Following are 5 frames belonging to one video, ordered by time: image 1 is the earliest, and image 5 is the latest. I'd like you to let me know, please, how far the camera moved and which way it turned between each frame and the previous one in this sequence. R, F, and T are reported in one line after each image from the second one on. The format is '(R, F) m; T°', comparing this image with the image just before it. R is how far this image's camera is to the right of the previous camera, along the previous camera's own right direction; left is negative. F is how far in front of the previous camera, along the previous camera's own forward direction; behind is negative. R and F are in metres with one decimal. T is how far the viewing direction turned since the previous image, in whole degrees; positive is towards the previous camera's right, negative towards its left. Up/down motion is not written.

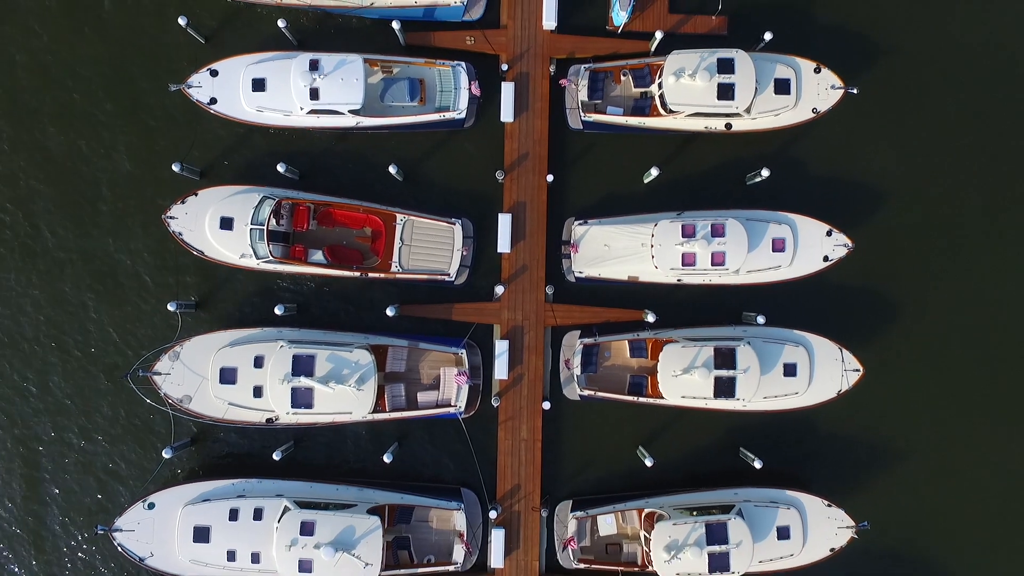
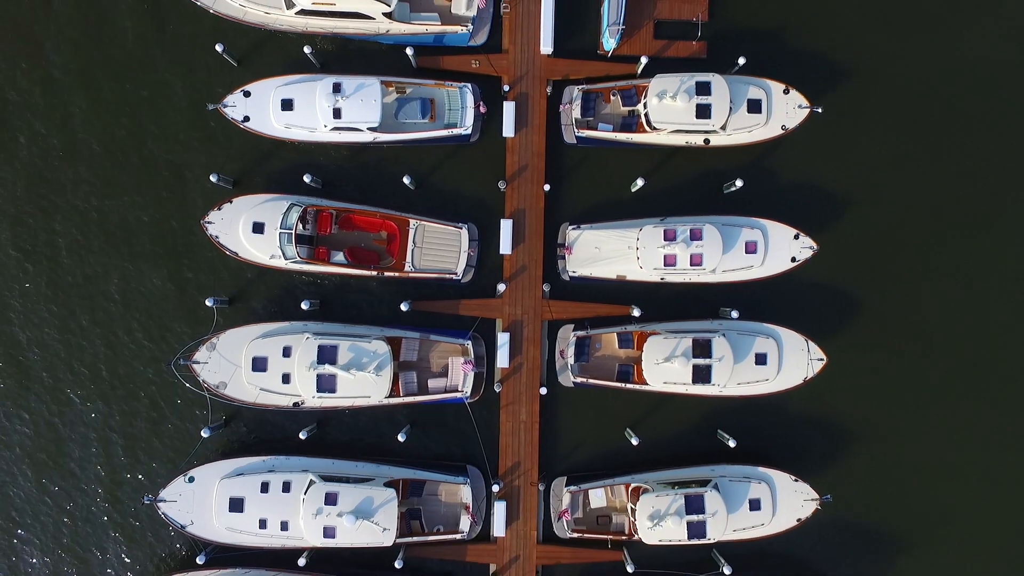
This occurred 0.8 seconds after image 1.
(0.0, -1.6) m; 0°
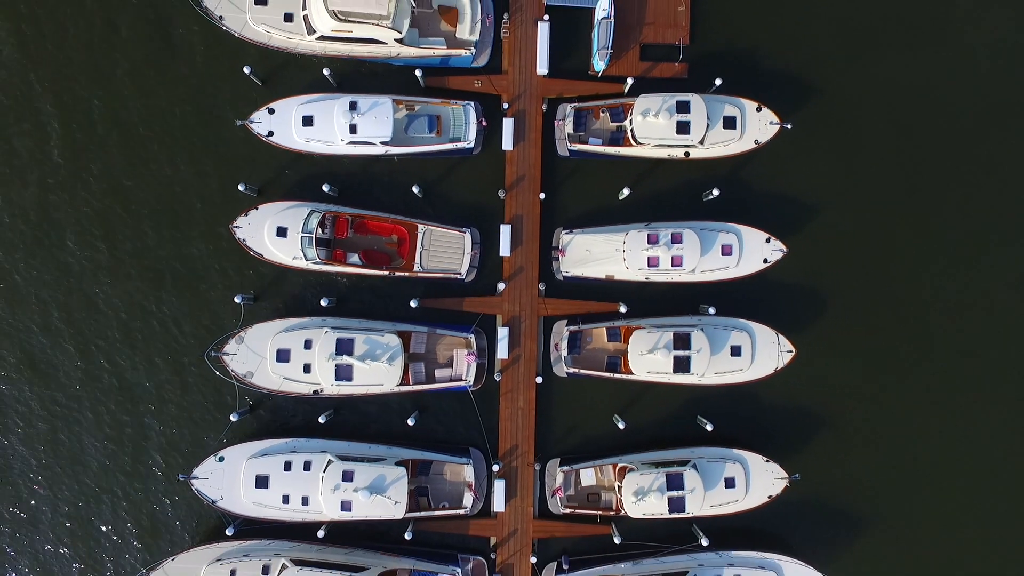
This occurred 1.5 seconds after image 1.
(0.0, -1.6) m; 0°
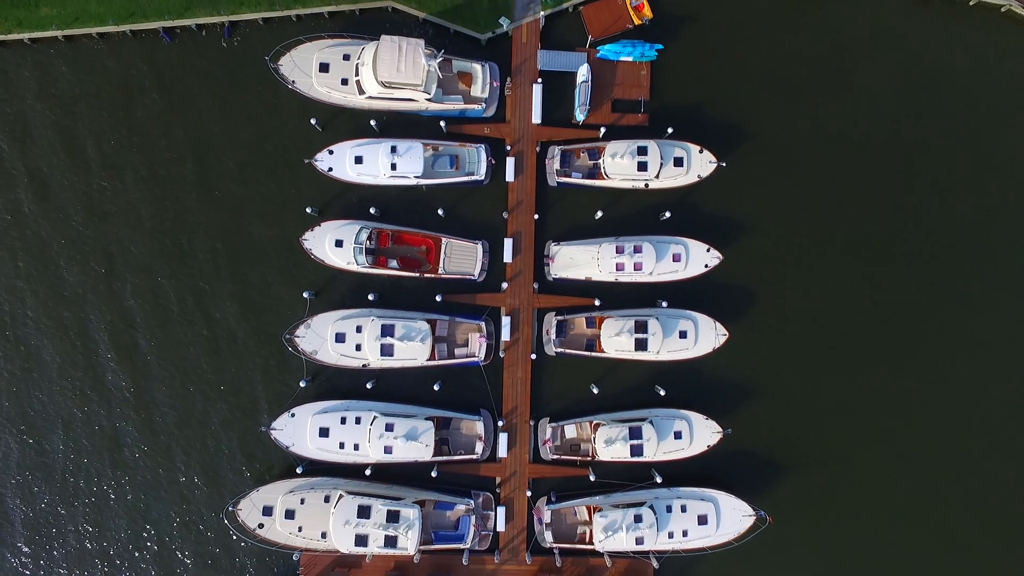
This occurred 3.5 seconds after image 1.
(-0.1, -5.3) m; 0°
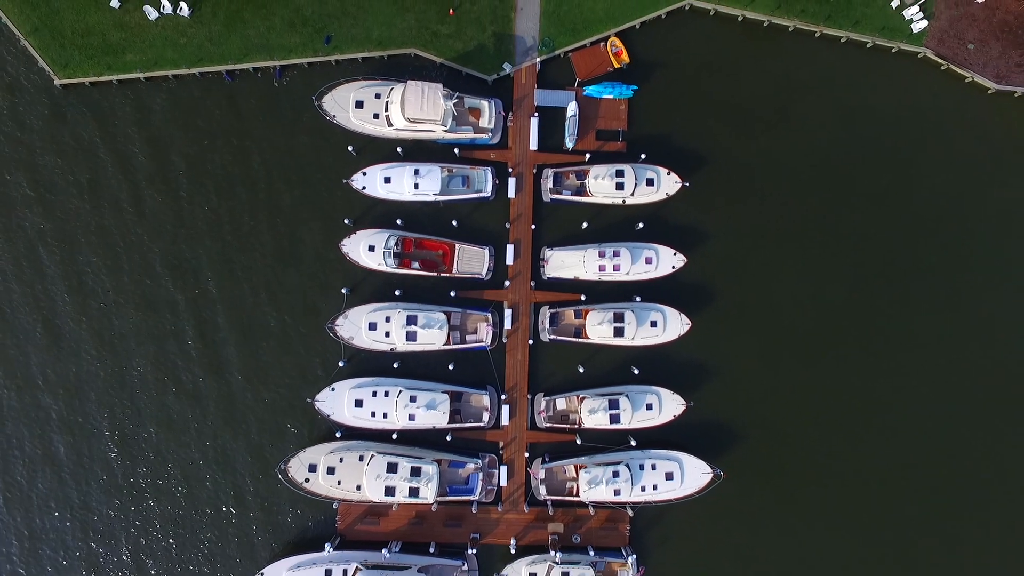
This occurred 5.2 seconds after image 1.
(-0.2, -4.8) m; 0°
